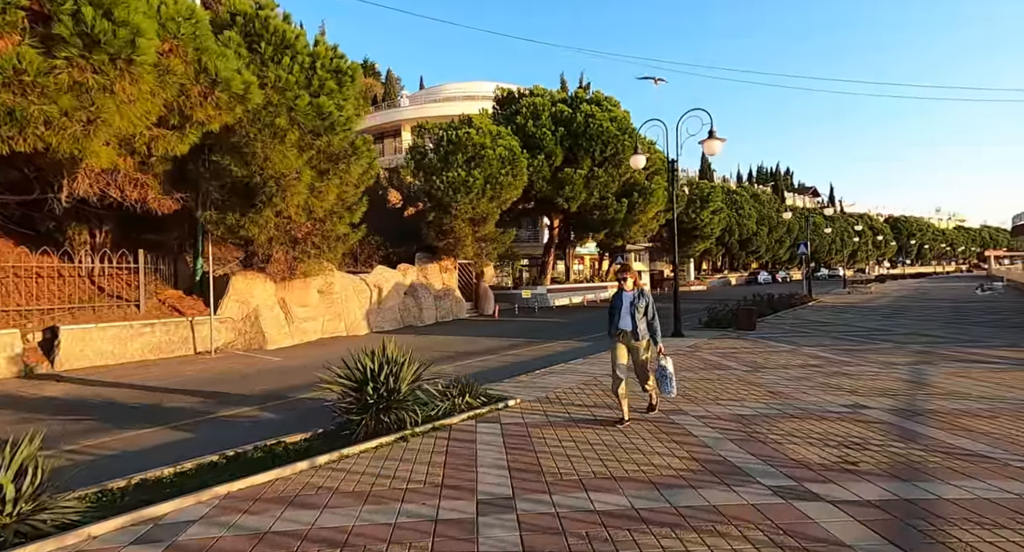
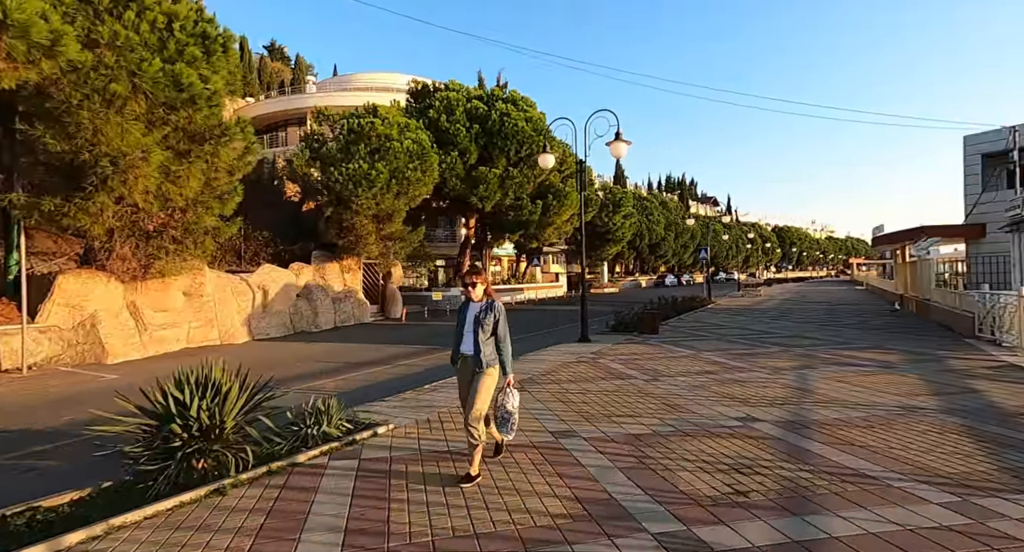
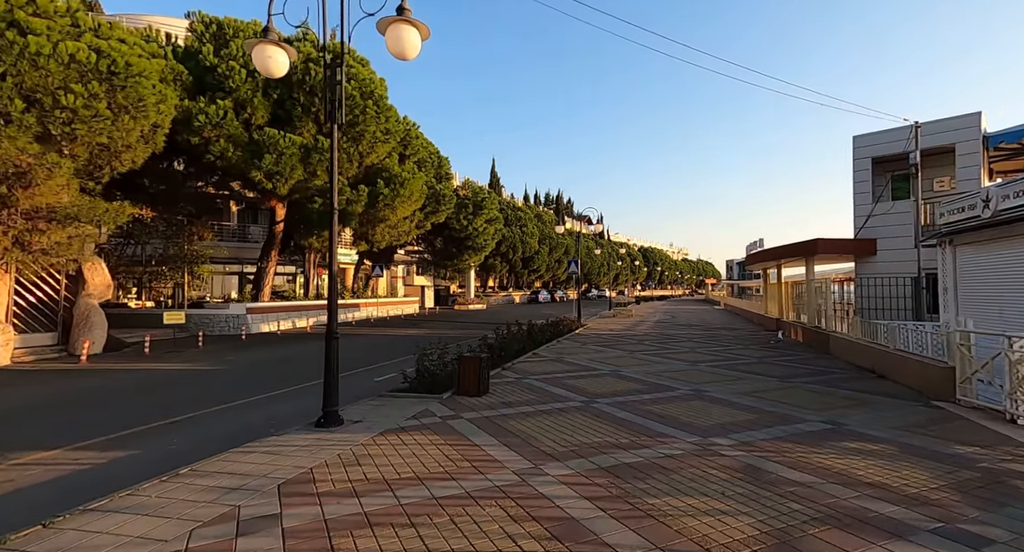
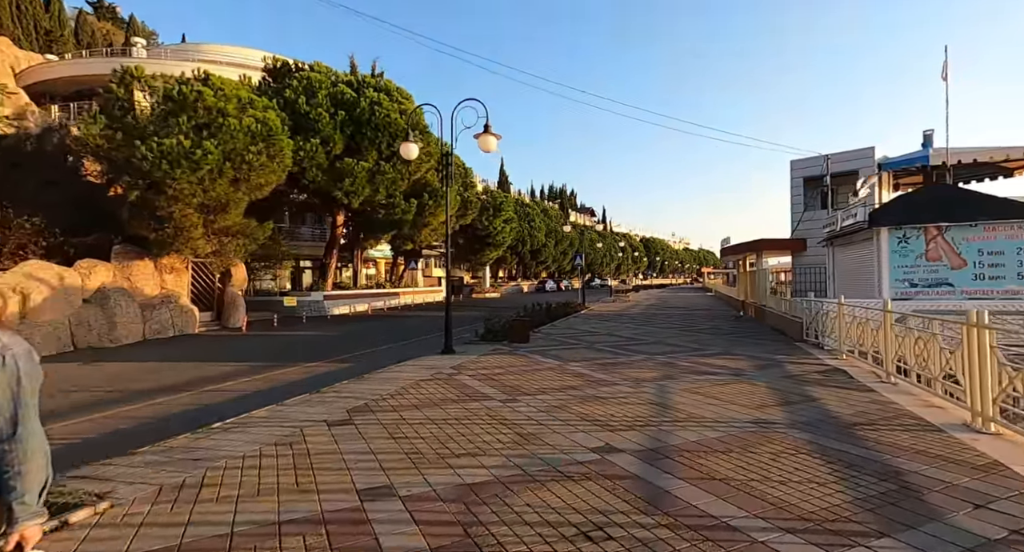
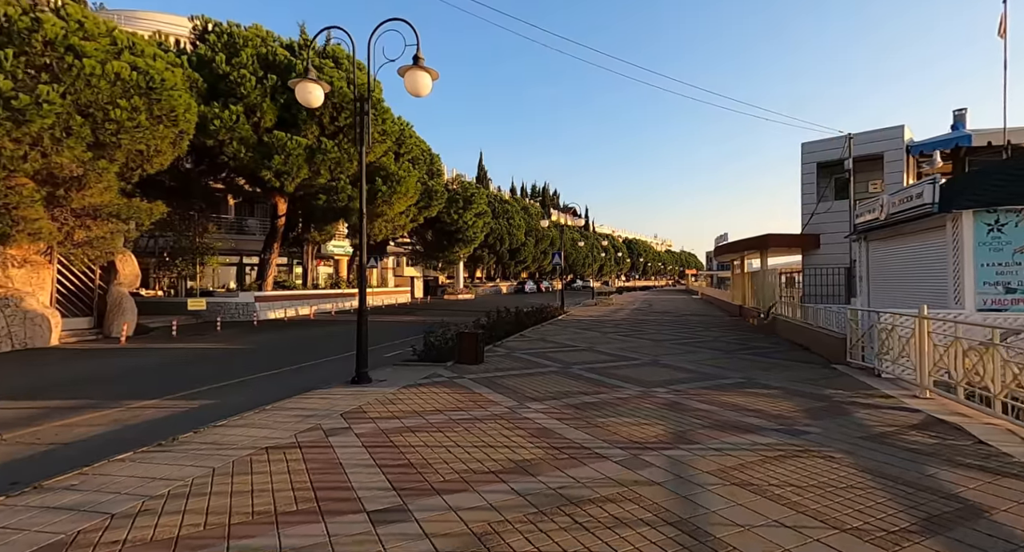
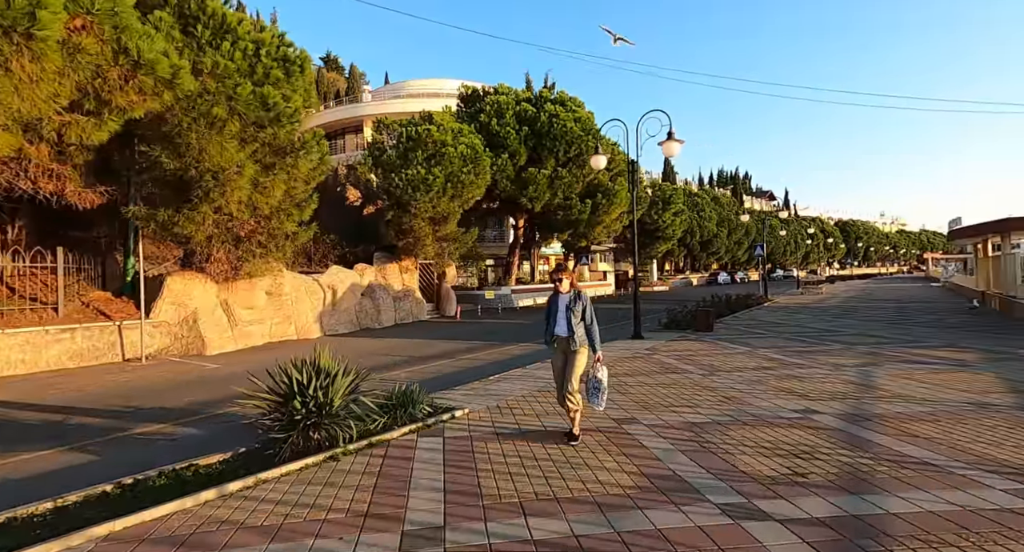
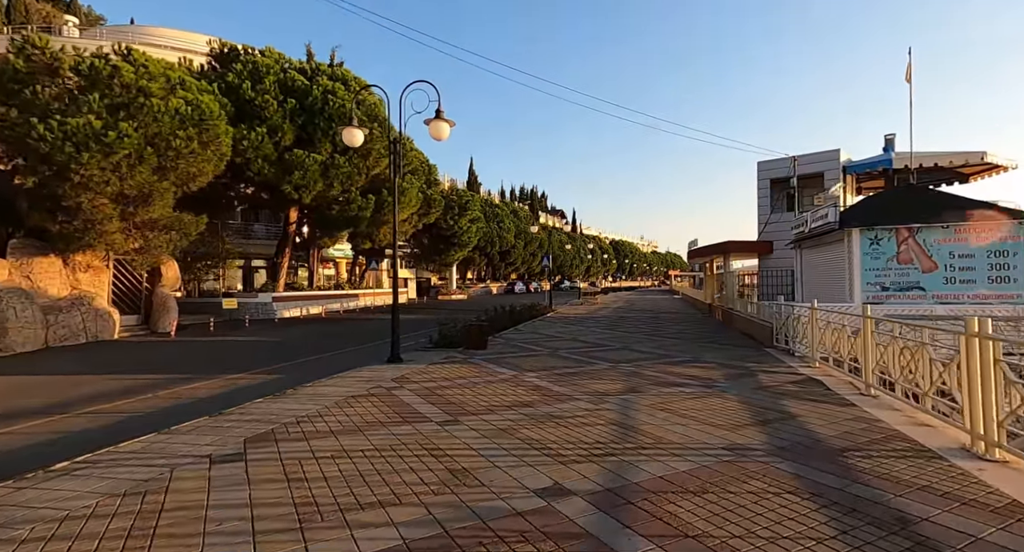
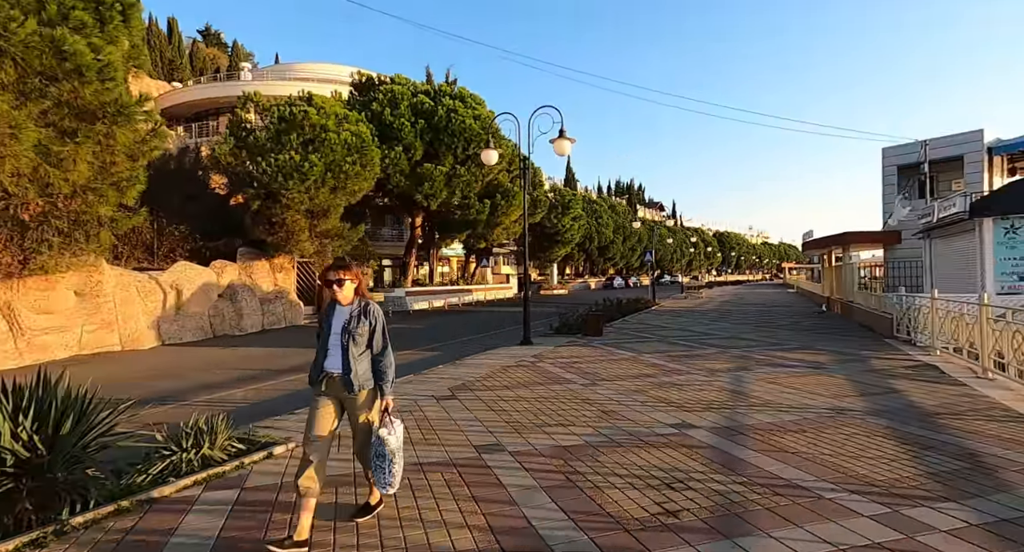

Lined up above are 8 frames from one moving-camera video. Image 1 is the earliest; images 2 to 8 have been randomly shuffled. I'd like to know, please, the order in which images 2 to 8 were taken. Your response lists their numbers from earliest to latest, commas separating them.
6, 2, 8, 4, 7, 5, 3
